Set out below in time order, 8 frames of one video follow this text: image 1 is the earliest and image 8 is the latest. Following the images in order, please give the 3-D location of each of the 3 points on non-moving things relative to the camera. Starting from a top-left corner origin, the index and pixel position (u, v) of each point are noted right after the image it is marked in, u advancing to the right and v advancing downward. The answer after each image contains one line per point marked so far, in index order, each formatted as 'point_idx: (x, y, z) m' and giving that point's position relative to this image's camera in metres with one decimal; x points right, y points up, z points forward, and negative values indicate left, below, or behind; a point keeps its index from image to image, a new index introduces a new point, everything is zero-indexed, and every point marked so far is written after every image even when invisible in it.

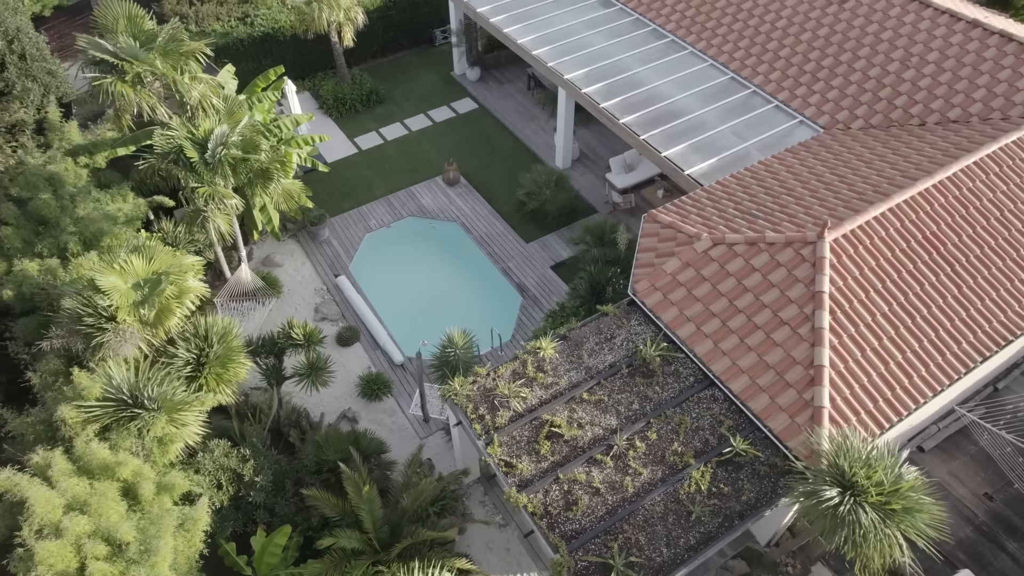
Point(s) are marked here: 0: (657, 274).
0: (+2.7, +0.3, +12.6) m
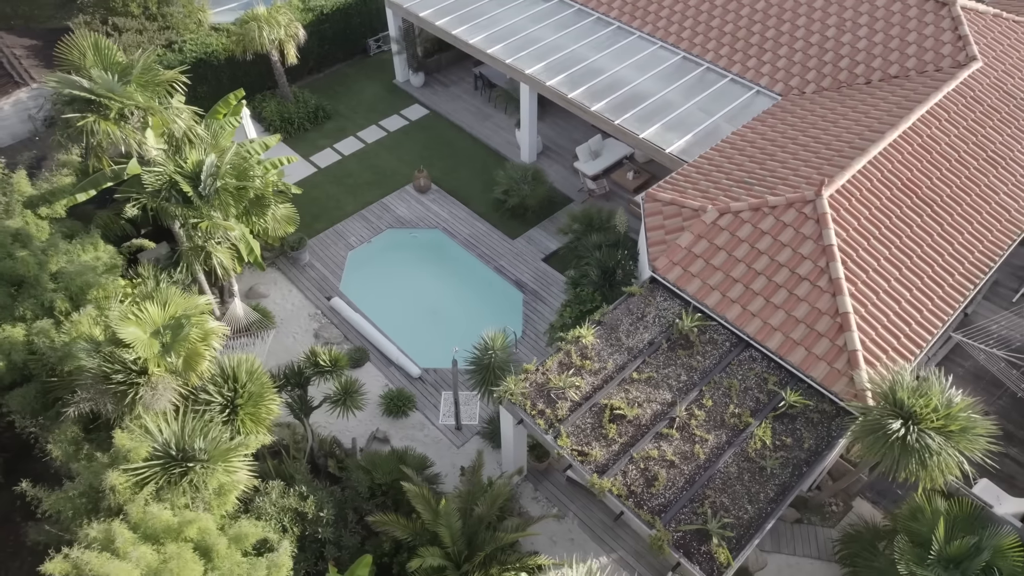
0: (+3.2, +0.8, +13.1) m
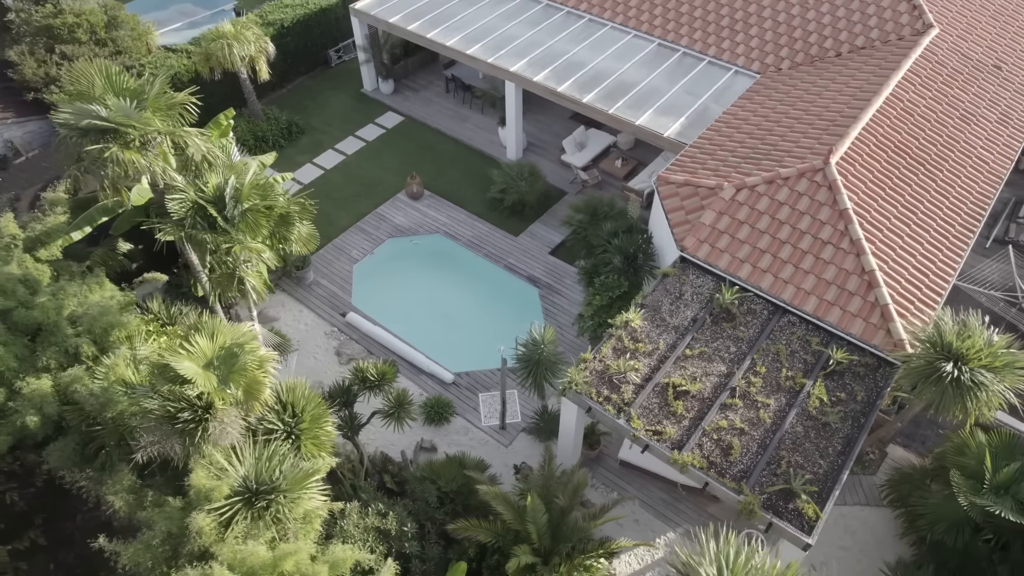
0: (+3.8, +1.2, +13.5) m
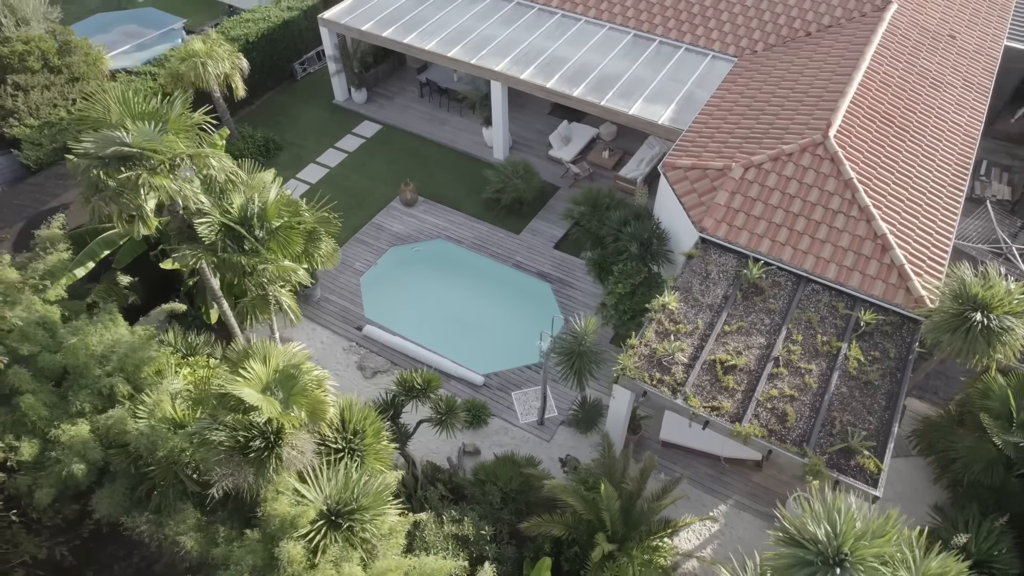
0: (+4.2, +1.7, +13.9) m
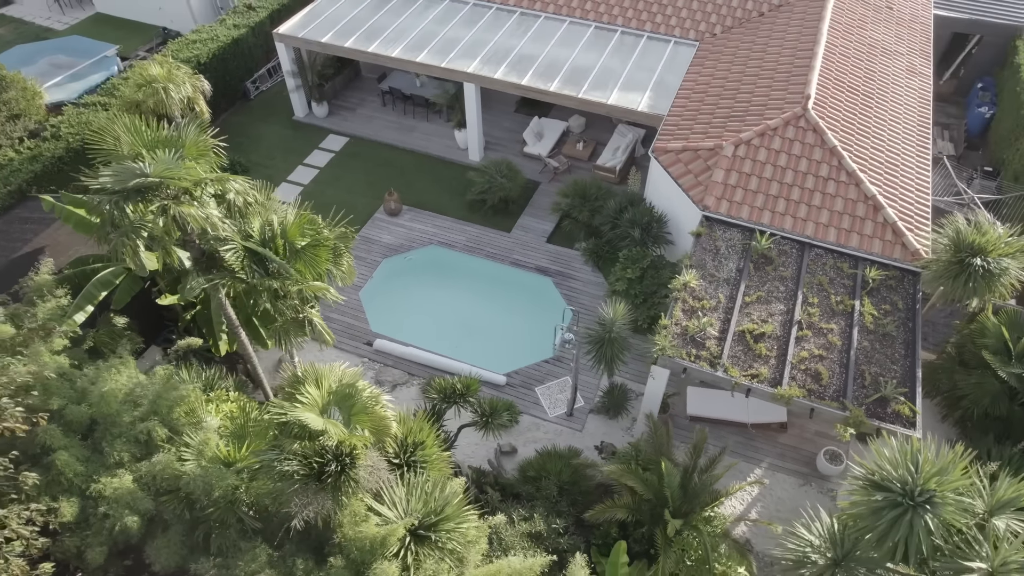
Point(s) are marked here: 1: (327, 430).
0: (+4.4, +2.2, +14.4) m
1: (-2.5, -1.9, +9.1) m
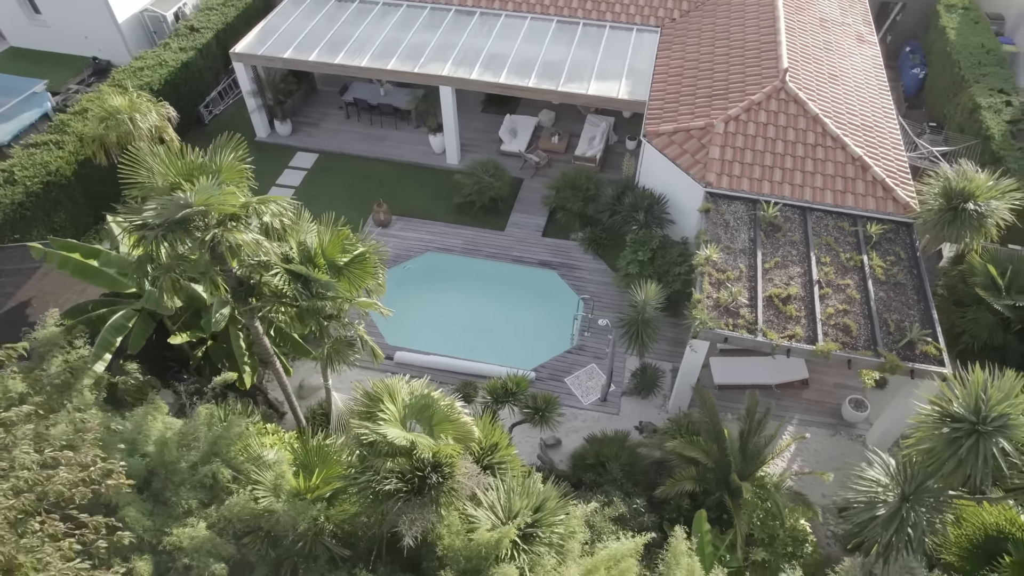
0: (+4.5, +2.8, +14.9) m
1: (-1.2, -2.1, +8.9) m
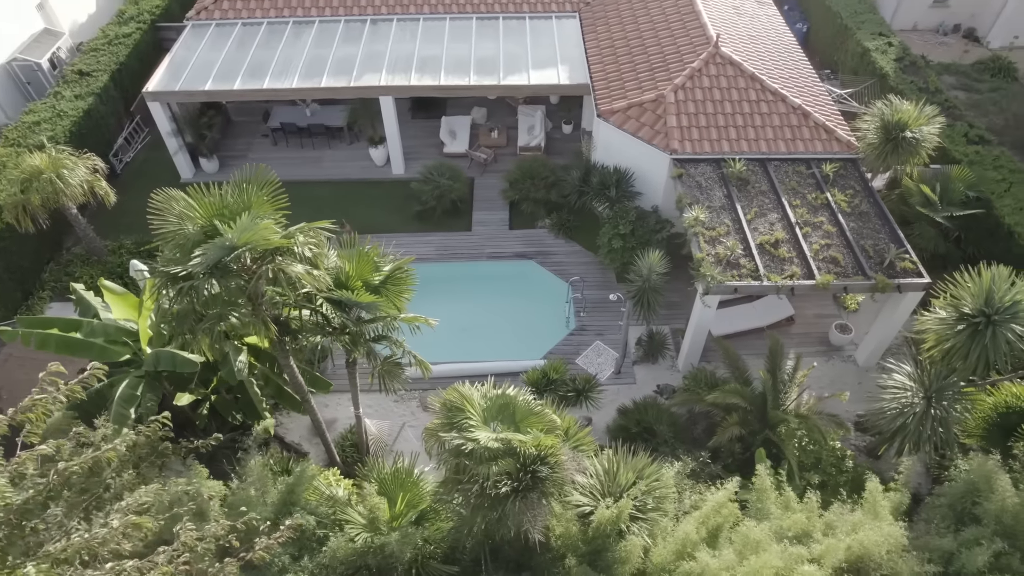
0: (+3.8, +3.7, +15.7) m
1: (+0.1, -2.0, +8.9) m
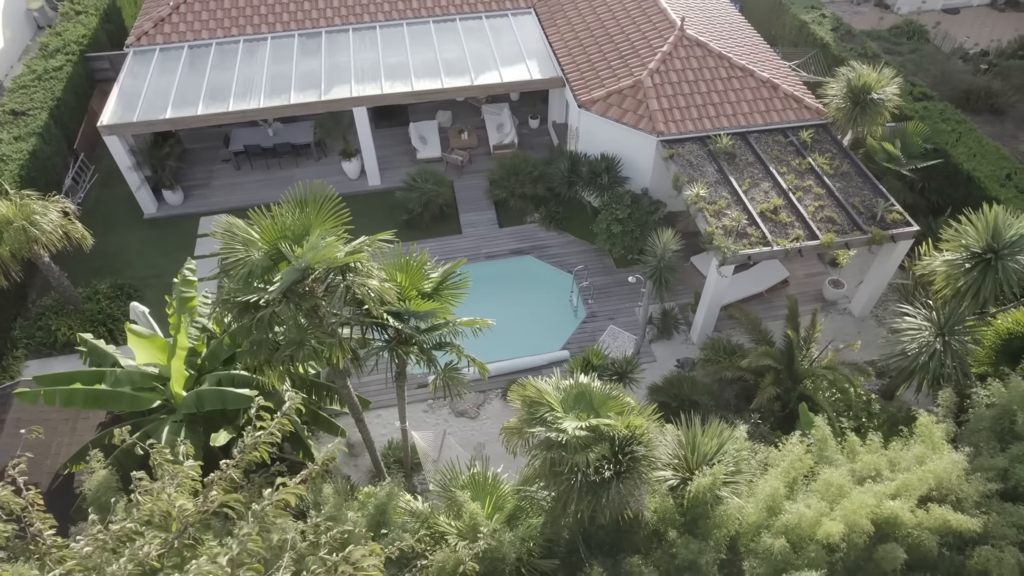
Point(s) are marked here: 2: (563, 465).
0: (+3.5, +4.2, +16.2) m
1: (+1.4, -1.8, +9.0) m
2: (+0.6, -2.5, +9.1) m
